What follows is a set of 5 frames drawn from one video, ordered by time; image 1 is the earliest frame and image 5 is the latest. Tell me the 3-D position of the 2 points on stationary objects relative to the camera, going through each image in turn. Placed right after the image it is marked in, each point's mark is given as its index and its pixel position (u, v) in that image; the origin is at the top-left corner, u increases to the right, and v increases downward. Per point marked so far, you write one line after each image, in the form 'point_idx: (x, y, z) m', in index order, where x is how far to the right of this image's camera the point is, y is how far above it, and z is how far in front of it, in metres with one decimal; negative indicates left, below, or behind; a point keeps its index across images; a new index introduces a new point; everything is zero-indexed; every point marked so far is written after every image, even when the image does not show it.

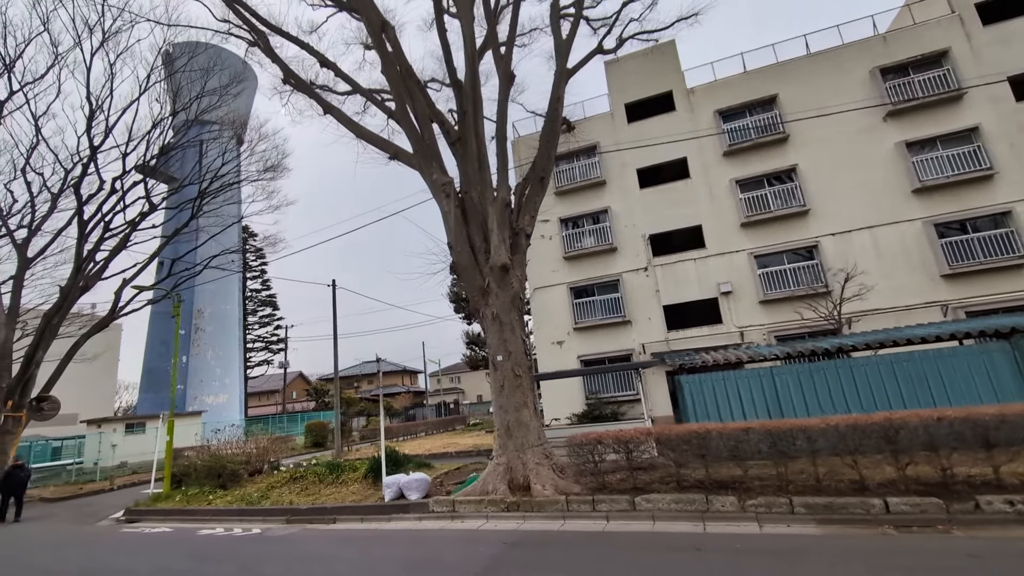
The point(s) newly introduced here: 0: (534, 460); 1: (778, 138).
0: (+0.3, -2.6, +7.0) m
1: (+8.1, +4.6, +14.3) m
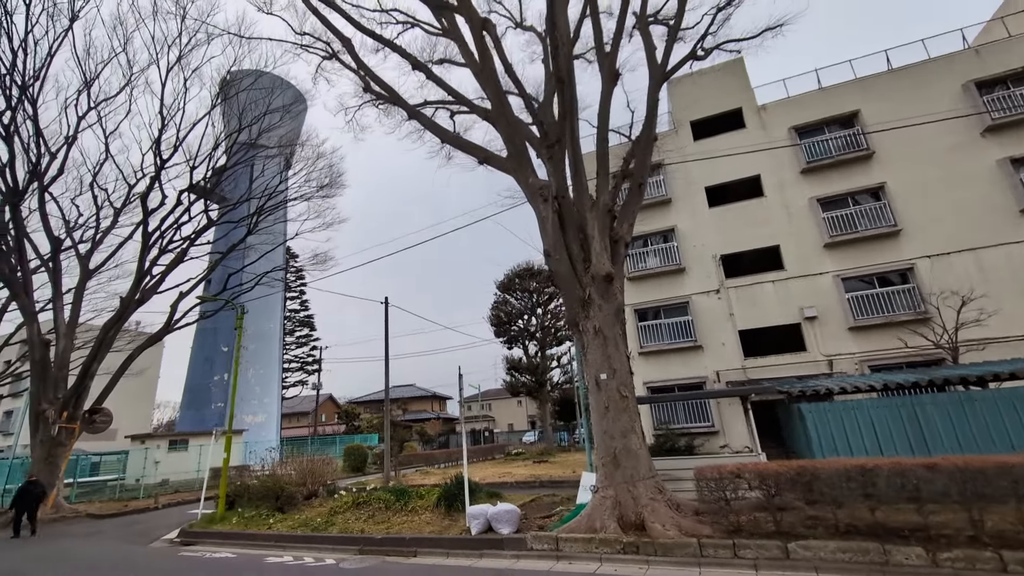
0: (+1.8, -2.7, +6.1) m
1: (+10.0, +3.8, +13.5) m
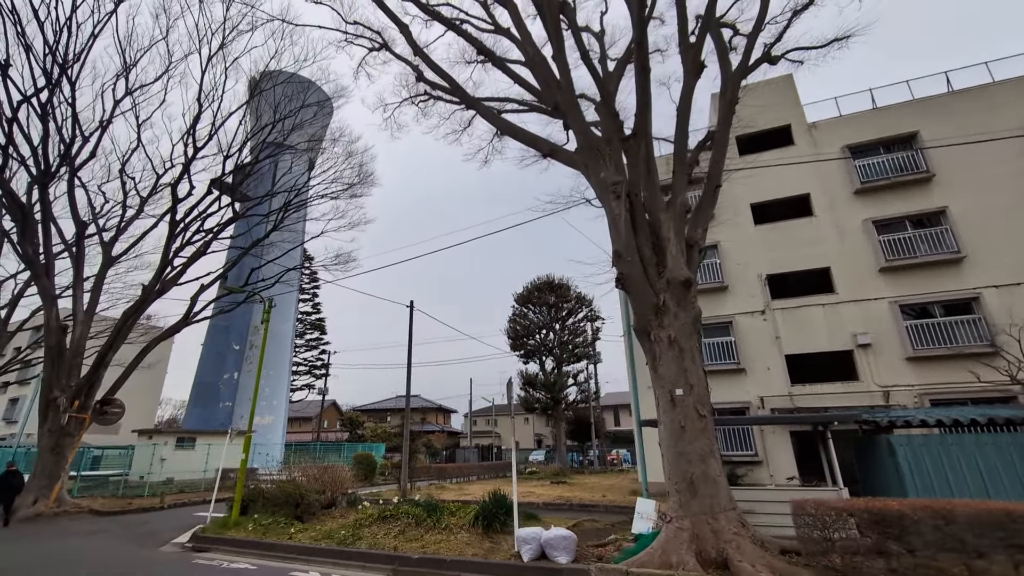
0: (+2.5, -2.8, +5.4) m
1: (+11.2, +3.1, +12.9) m
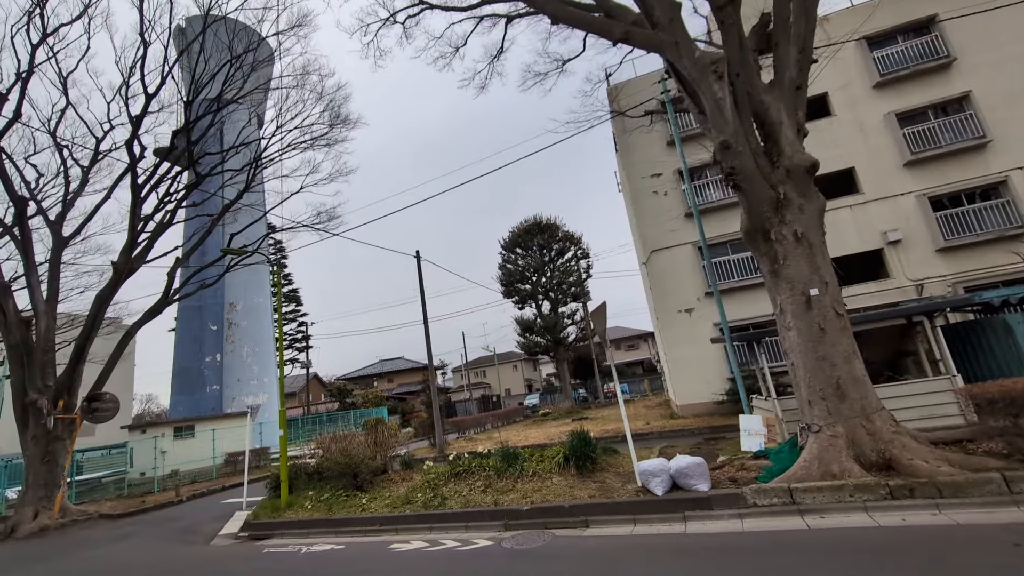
0: (+4.0, -1.5, +5.0) m
1: (+11.4, +6.0, +12.4) m
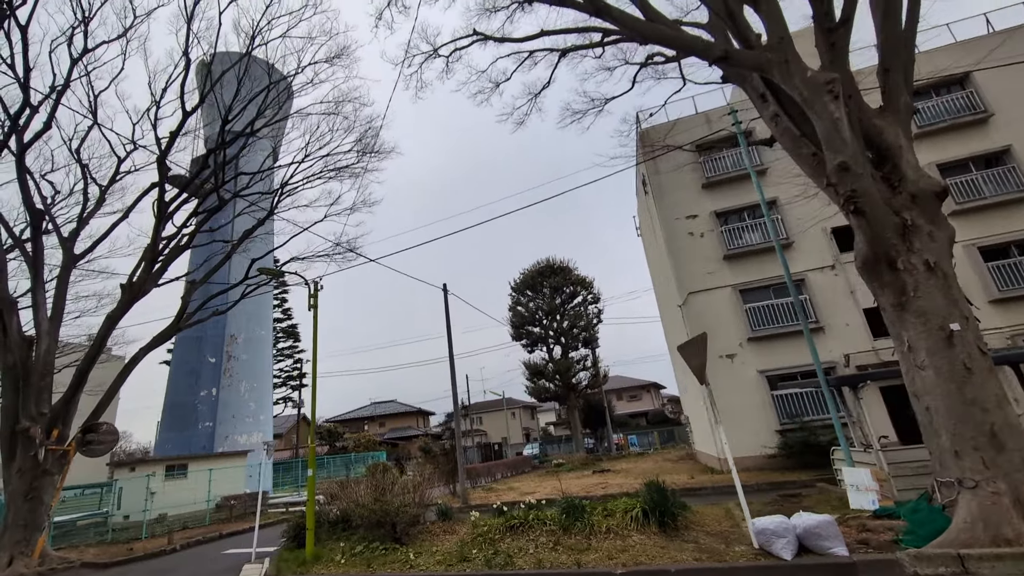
0: (+5.1, -1.8, +4.4) m
1: (+12.5, +4.6, +12.6) m
